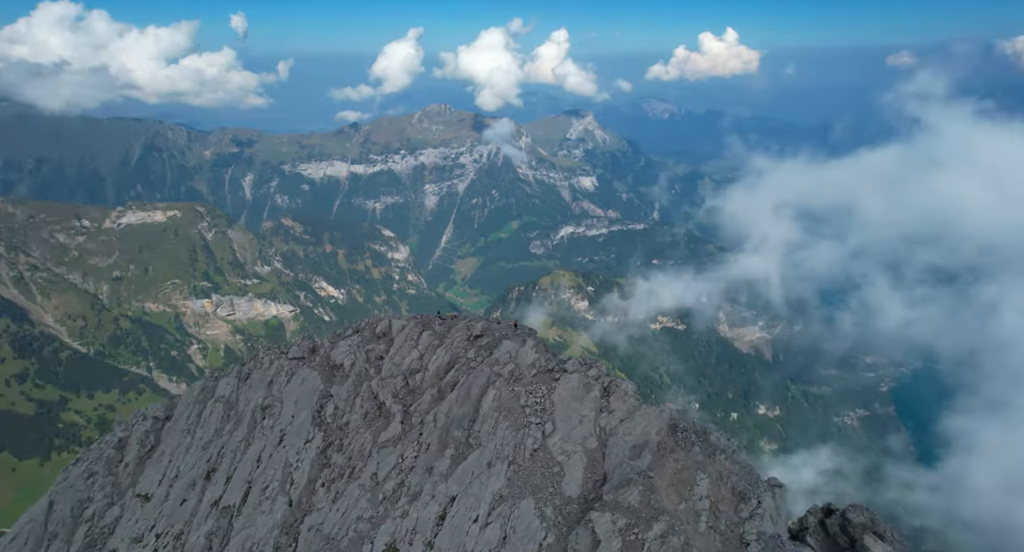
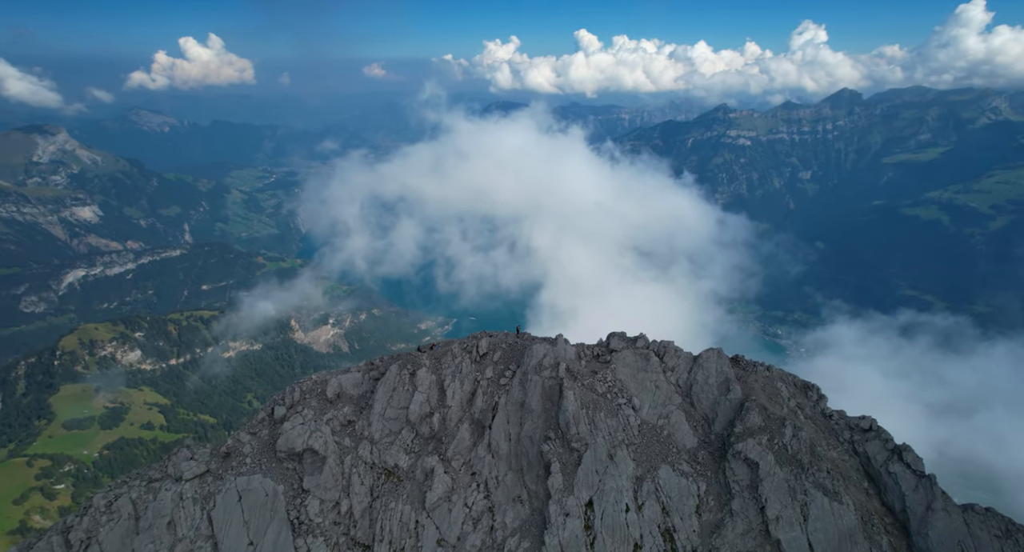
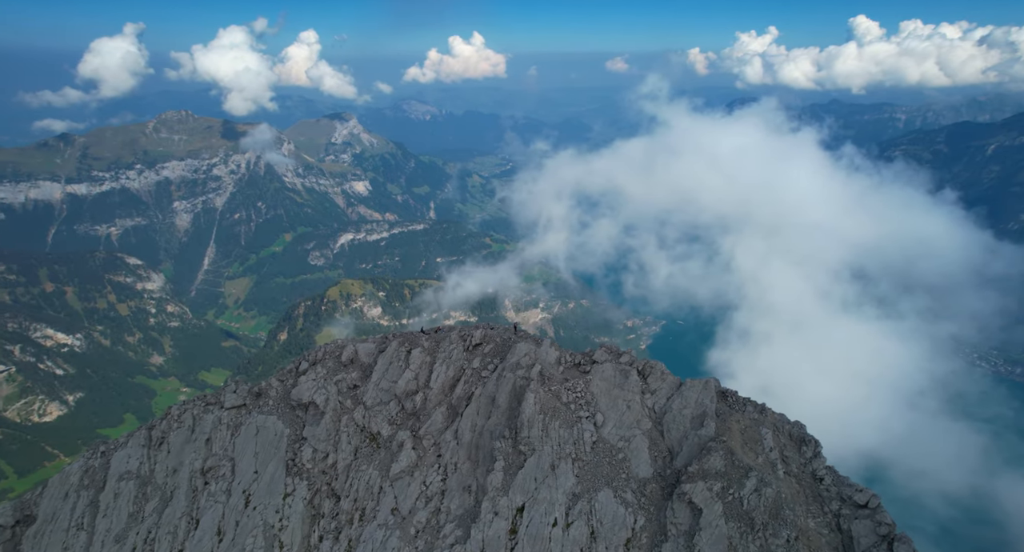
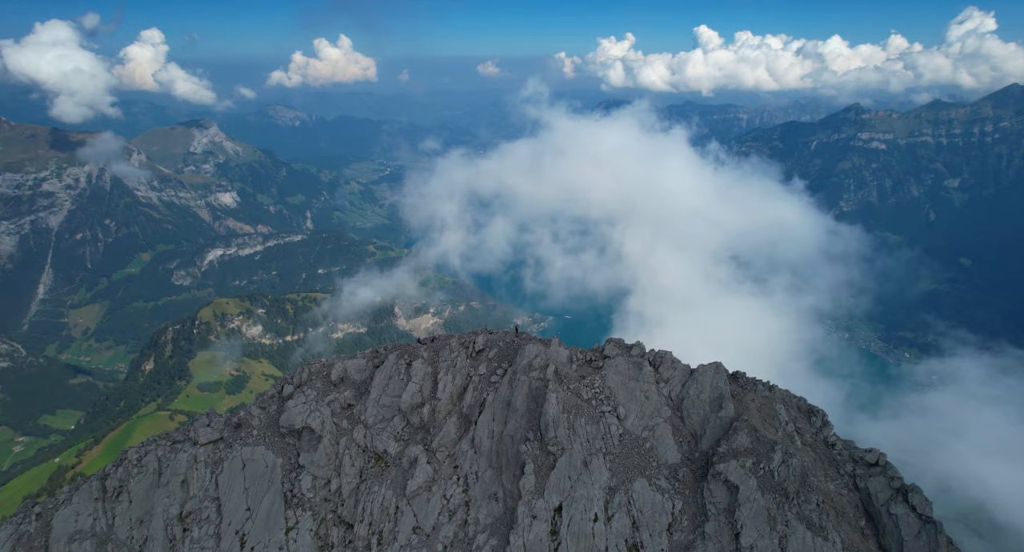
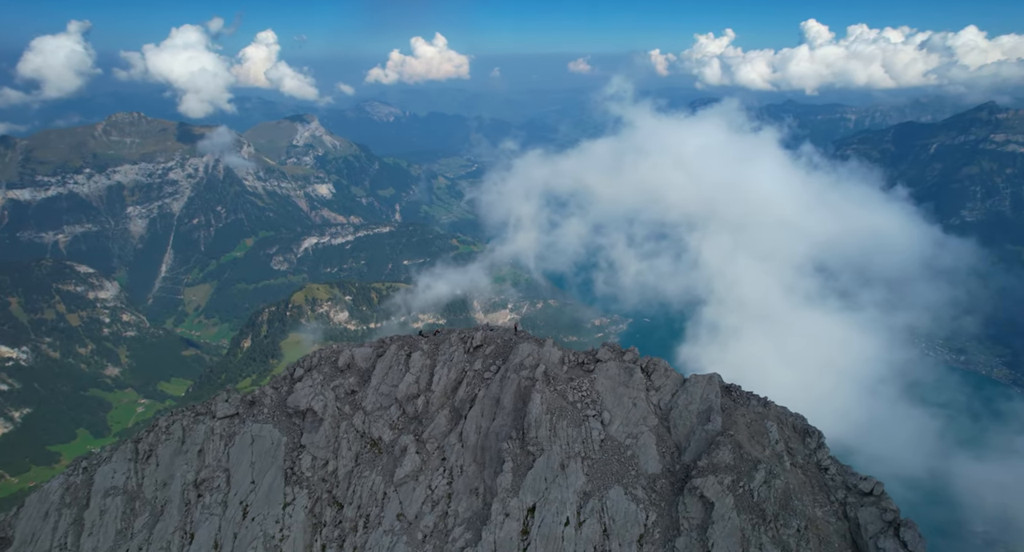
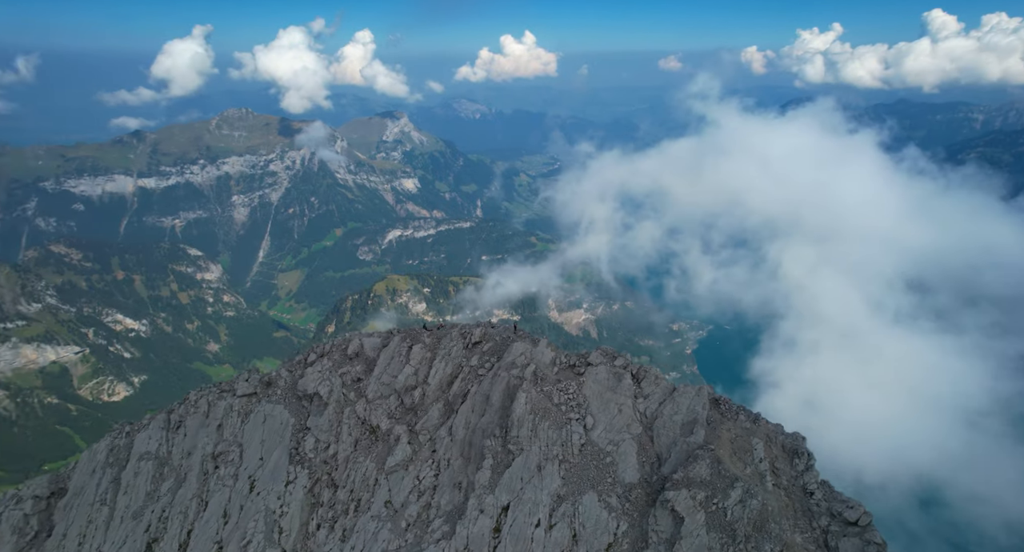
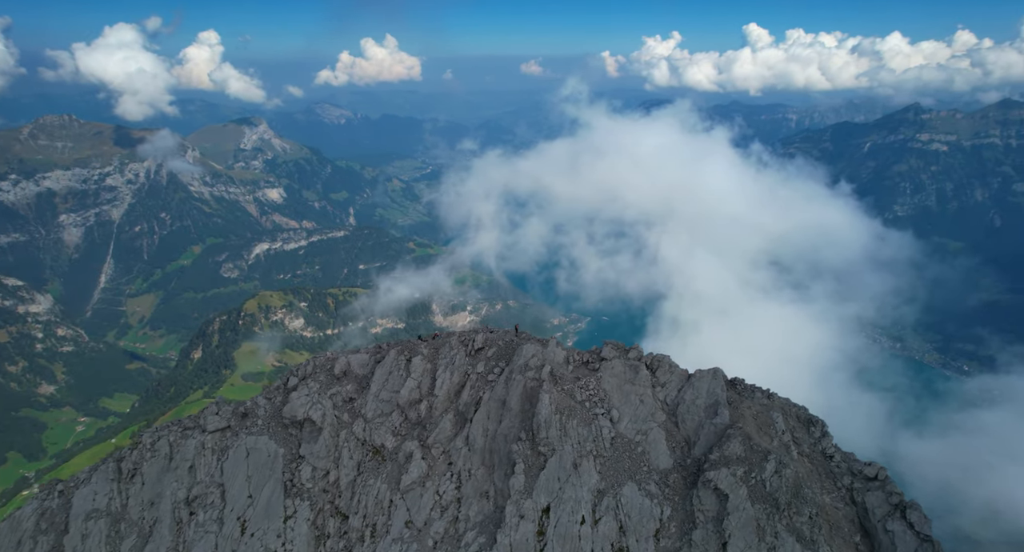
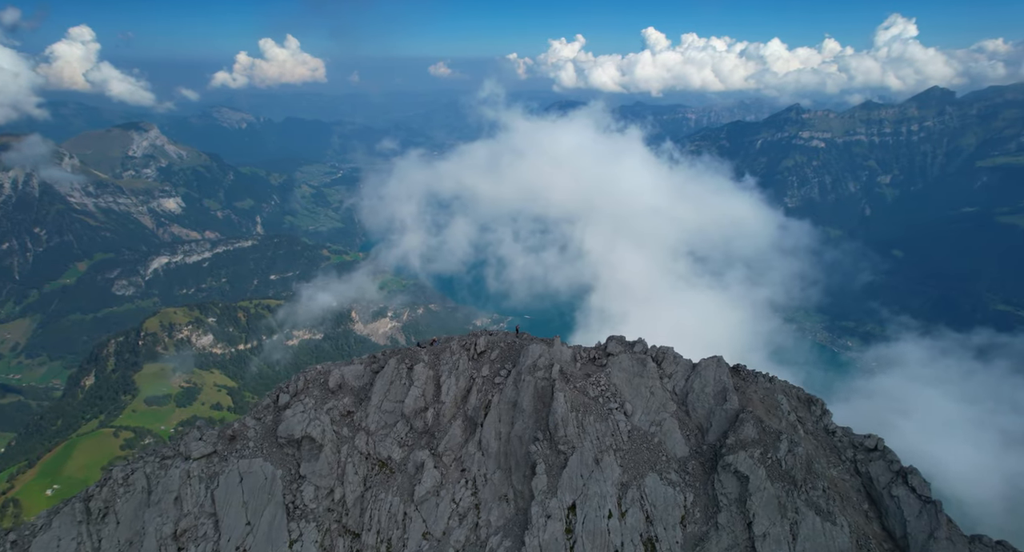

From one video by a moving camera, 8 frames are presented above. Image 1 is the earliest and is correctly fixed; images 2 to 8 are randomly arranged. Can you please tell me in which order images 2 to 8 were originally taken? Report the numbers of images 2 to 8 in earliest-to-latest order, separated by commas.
6, 3, 5, 7, 4, 8, 2
